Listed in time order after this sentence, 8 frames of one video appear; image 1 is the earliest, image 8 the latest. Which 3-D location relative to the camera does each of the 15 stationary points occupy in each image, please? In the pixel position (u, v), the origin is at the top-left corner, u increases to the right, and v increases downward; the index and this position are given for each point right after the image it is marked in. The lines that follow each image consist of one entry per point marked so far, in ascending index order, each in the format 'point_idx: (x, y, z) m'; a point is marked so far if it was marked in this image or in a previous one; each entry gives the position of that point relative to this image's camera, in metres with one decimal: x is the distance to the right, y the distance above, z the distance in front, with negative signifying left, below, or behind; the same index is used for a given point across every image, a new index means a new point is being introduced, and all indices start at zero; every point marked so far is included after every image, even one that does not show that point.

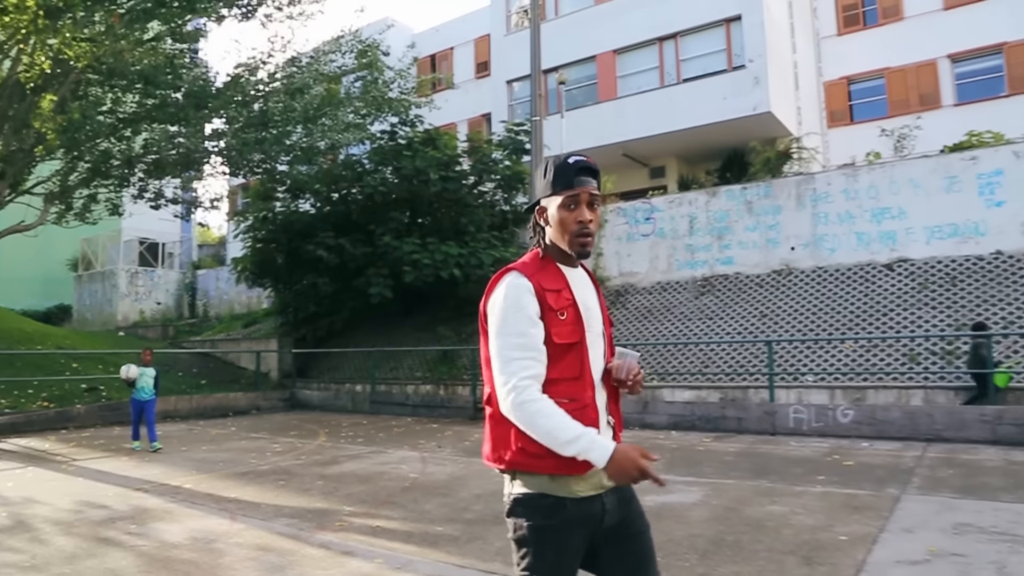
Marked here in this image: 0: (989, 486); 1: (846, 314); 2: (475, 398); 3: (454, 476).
0: (+3.6, -1.5, +6.1) m
1: (+4.9, -0.4, +12.3) m
2: (-0.6, -1.7, +13.1) m
3: (-0.5, -1.6, +6.9) m
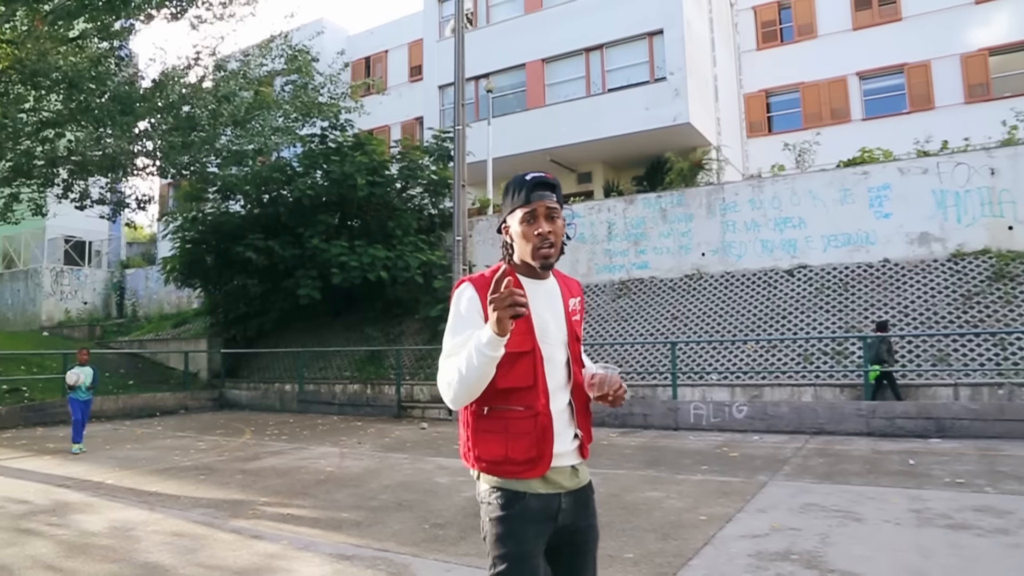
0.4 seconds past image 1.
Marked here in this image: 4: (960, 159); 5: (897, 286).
0: (+2.8, -1.5, +6.9) m
1: (+3.7, -0.4, +13.1) m
2: (-1.9, -1.8, +13.5) m
3: (-1.3, -1.6, +7.3) m
4: (+7.0, +2.0, +13.0) m
5: (+5.8, 0.0, +12.8) m
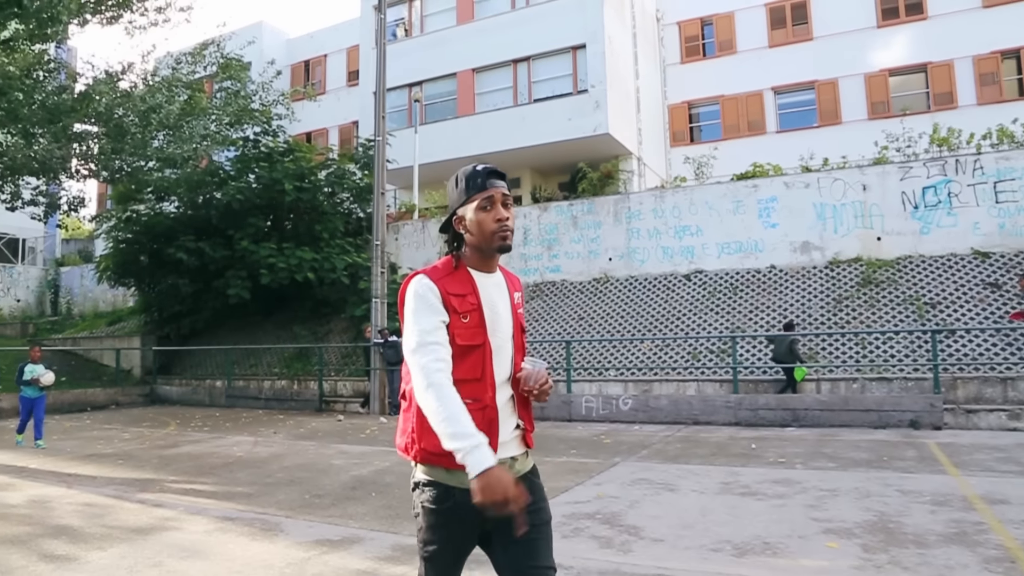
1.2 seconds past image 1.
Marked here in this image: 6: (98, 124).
0: (+1.8, -1.6, +8.0) m
1: (+2.3, -0.5, +14.2) m
2: (-3.3, -1.8, +14.3) m
3: (-2.4, -1.6, +8.2) m
4: (+5.6, +2.0, +14.3) m
5: (+4.4, 0.0, +14.0) m
6: (-7.0, +2.9, +14.5) m
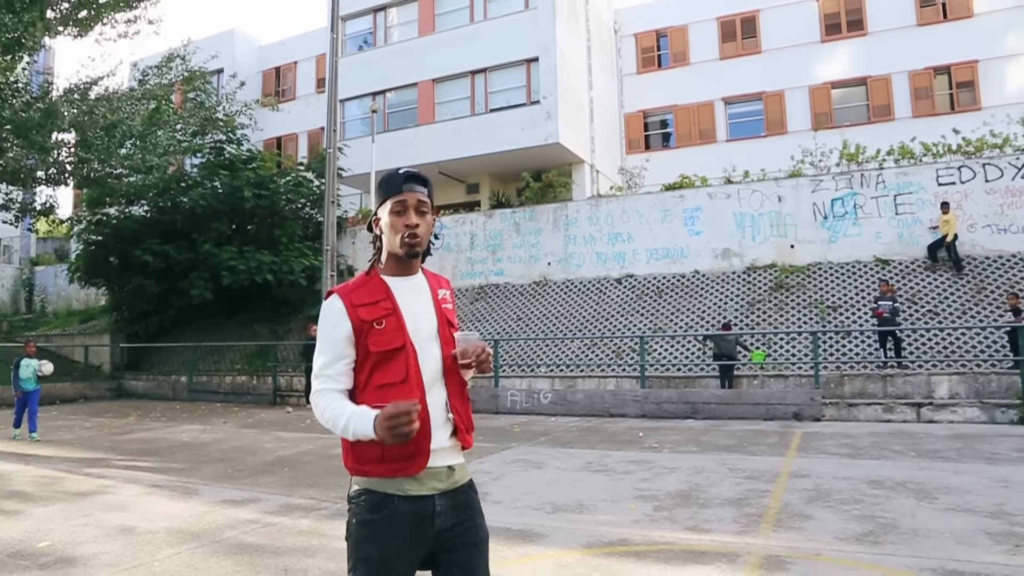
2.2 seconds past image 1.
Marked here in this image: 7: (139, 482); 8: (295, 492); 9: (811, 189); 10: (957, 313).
0: (+0.8, -1.7, +9.1) m
1: (+1.3, -0.6, +15.3) m
2: (-4.4, -1.8, +15.3) m
3: (-3.3, -1.7, +9.2) m
4: (+4.5, +1.9, +15.5) m
5: (+3.4, -0.1, +15.2) m
6: (-8.1, +2.9, +15.4) m
7: (-2.8, -1.5, +6.3) m
8: (-1.6, -1.5, +6.0) m
9: (+5.5, +1.8, +15.2) m
10: (+7.0, -0.4, +12.9) m
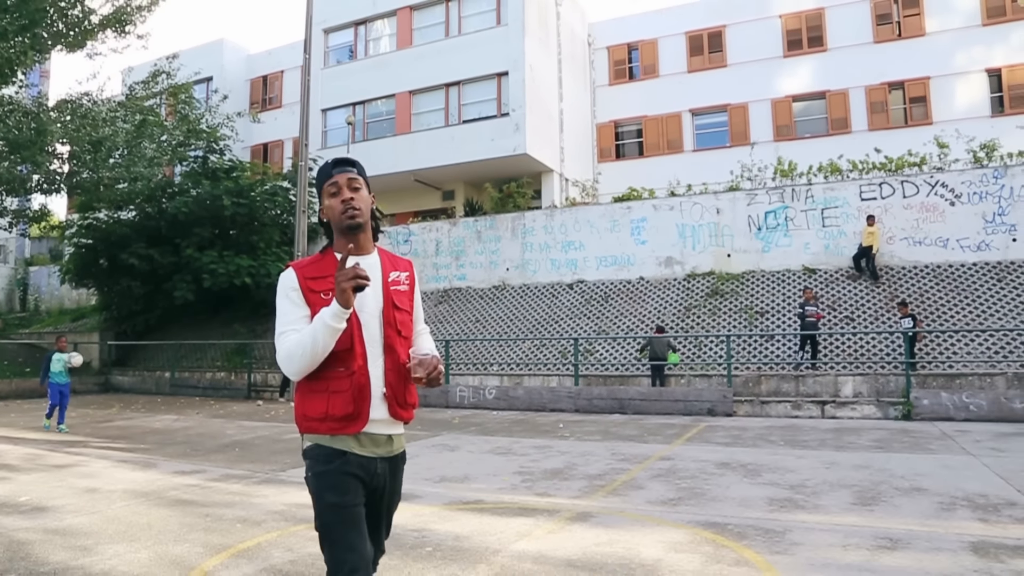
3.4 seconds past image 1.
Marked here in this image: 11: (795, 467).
0: (0.0, -1.8, +10.3) m
1: (+0.4, -0.7, +16.6) m
2: (-5.2, -1.9, +16.5) m
3: (-4.2, -1.8, +10.4) m
4: (+3.7, +1.8, +16.8) m
5: (+2.5, -0.2, +16.4) m
6: (-8.9, +2.9, +16.6) m
7: (-3.7, -1.6, +7.6) m
8: (-2.4, -1.6, +7.3) m
9: (+4.7, +1.7, +16.5) m
10: (+6.1, -0.5, +14.2) m
11: (+2.5, -1.5, +7.2) m
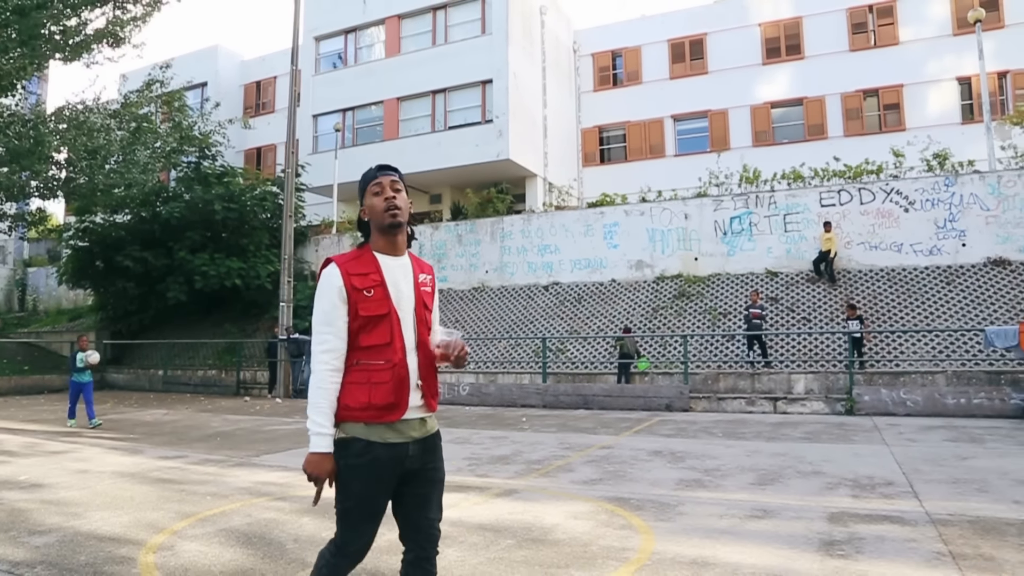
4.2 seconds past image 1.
0: (-0.5, -1.8, +11.1) m
1: (-0.1, -0.7, +17.3) m
2: (-5.7, -1.9, +17.3) m
3: (-4.6, -1.8, +11.2) m
4: (+3.2, +1.7, +17.5) m
5: (+2.0, -0.2, +17.2) m
6: (-9.4, +2.9, +17.4) m
7: (-4.1, -1.6, +8.3) m
8: (-2.9, -1.6, +8.1) m
9: (+4.2, +1.7, +17.2) m
10: (+5.7, -0.6, +15.0) m
11: (+2.0, -1.6, +8.0) m
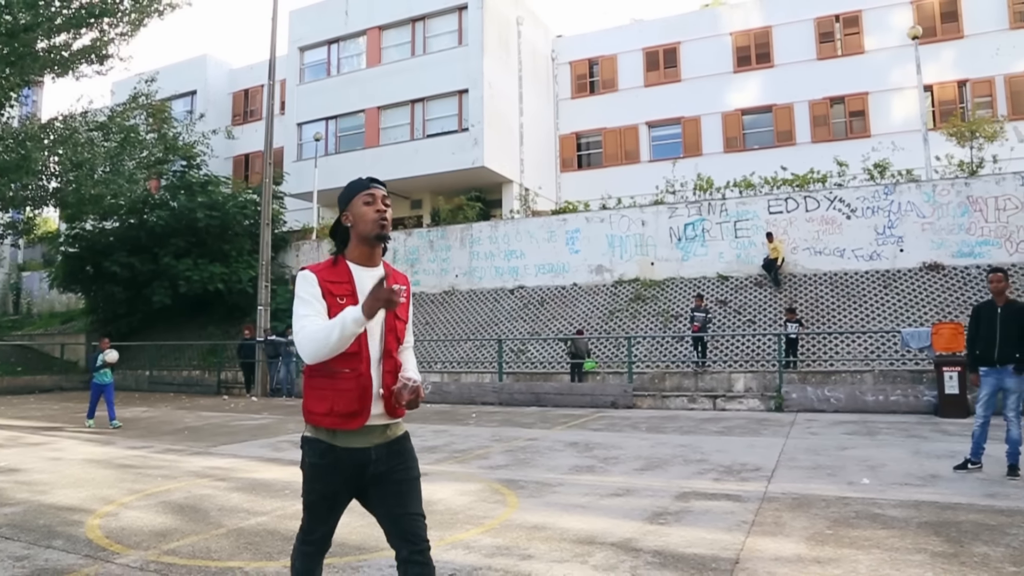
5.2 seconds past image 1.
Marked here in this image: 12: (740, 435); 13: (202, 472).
0: (-1.2, -1.9, +12.1) m
1: (-0.8, -0.8, +18.3) m
2: (-6.4, -2.0, +18.3) m
3: (-5.4, -1.9, +12.2) m
4: (+2.5, +1.6, +18.5) m
5: (+1.3, -0.3, +18.1) m
6: (-10.1, +2.8, +18.3) m
7: (-4.9, -1.7, +9.3) m
8: (-3.6, -1.7, +9.0) m
9: (+3.4, +1.6, +18.2) m
10: (+4.9, -0.6, +15.9) m
11: (+1.2, -1.7, +9.0) m
12: (+2.8, -1.8, +9.9) m
13: (-2.6, -1.6, +7.1) m
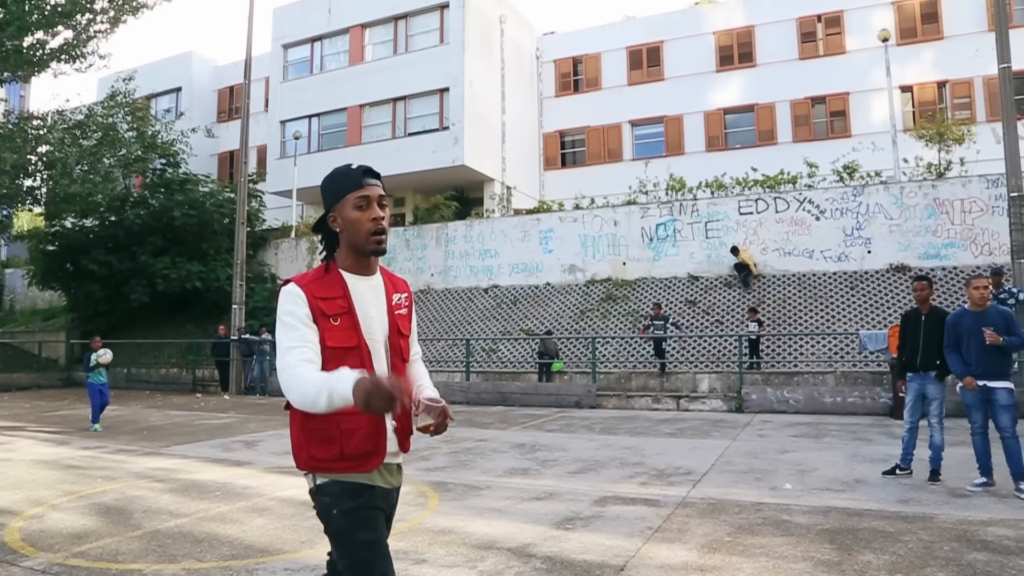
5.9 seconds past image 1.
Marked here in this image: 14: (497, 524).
0: (-1.8, -1.9, +12.2) m
1: (-1.4, -0.8, +18.4) m
2: (-7.0, -2.0, +18.4) m
3: (-6.0, -1.9, +12.3) m
4: (+1.9, +1.7, +18.6) m
5: (+0.7, -0.3, +18.3) m
6: (-10.7, +2.8, +18.4) m
7: (-5.5, -1.7, +9.4) m
8: (-4.2, -1.7, +9.1) m
9: (+2.8, +1.6, +18.3) m
10: (+4.3, -0.7, +16.1) m
11: (+0.7, -1.7, +9.1) m
12: (+2.2, -1.8, +10.1) m
13: (-3.2, -1.6, +7.2) m
14: (-0.1, -1.5, +5.4) m
